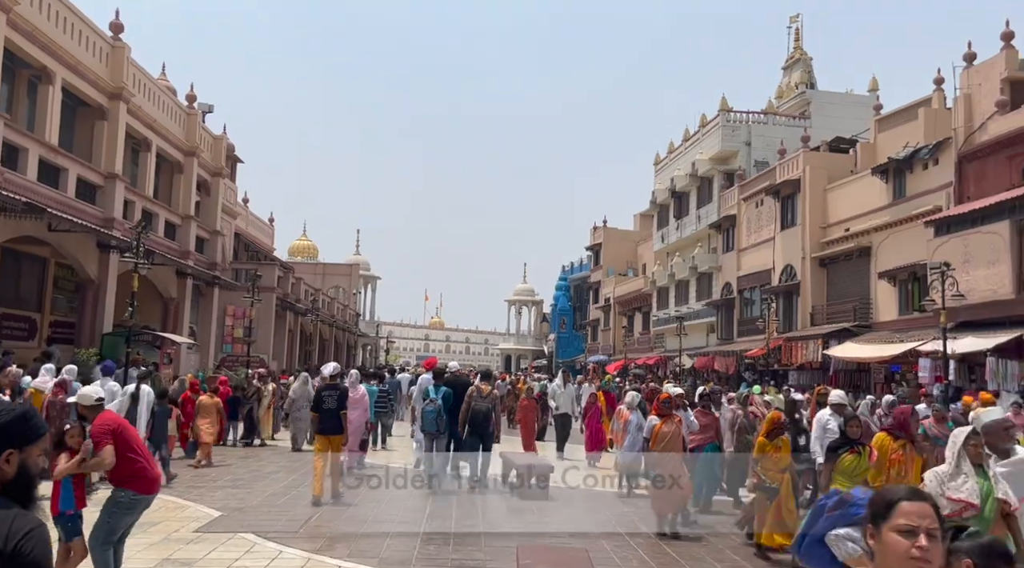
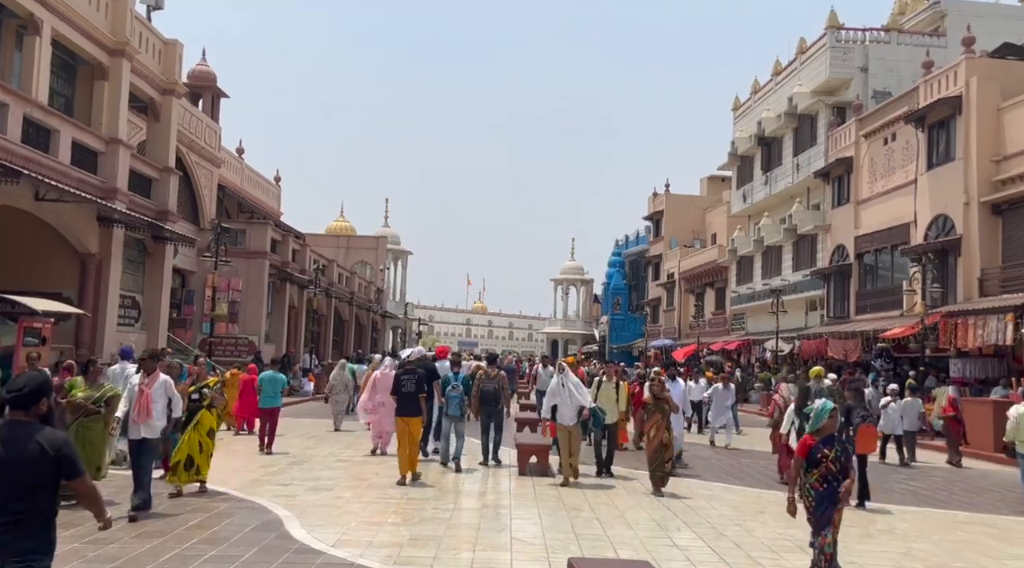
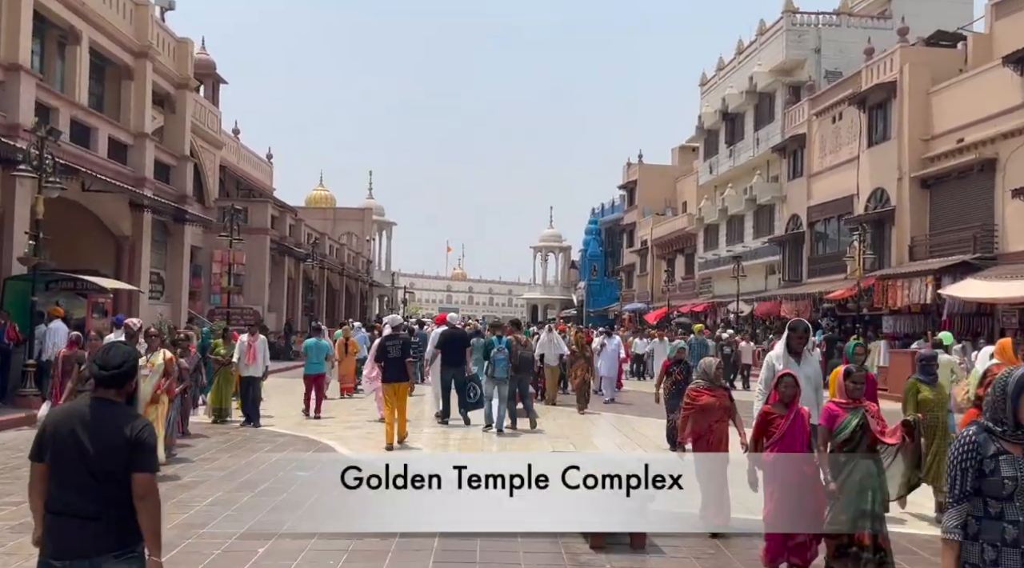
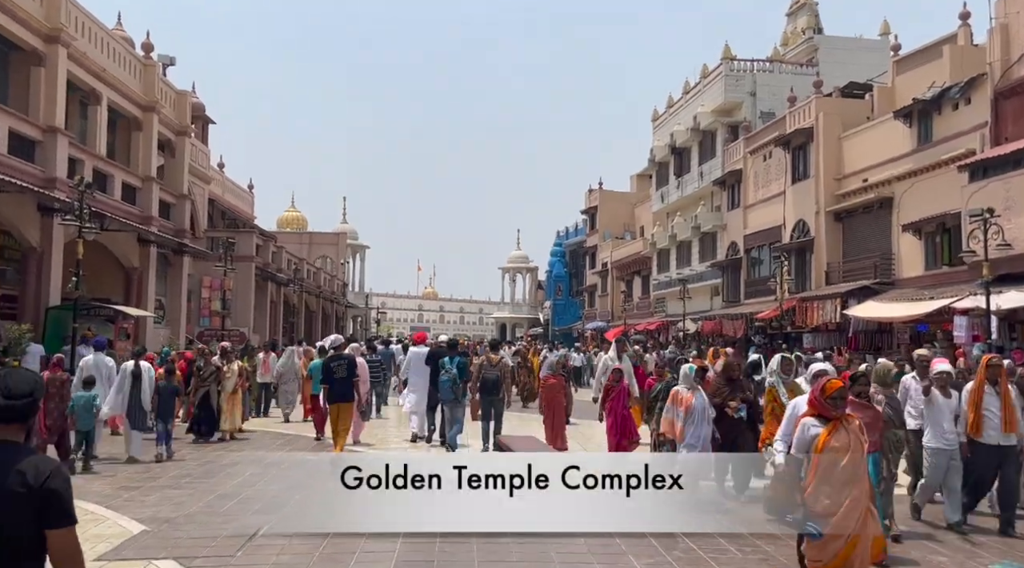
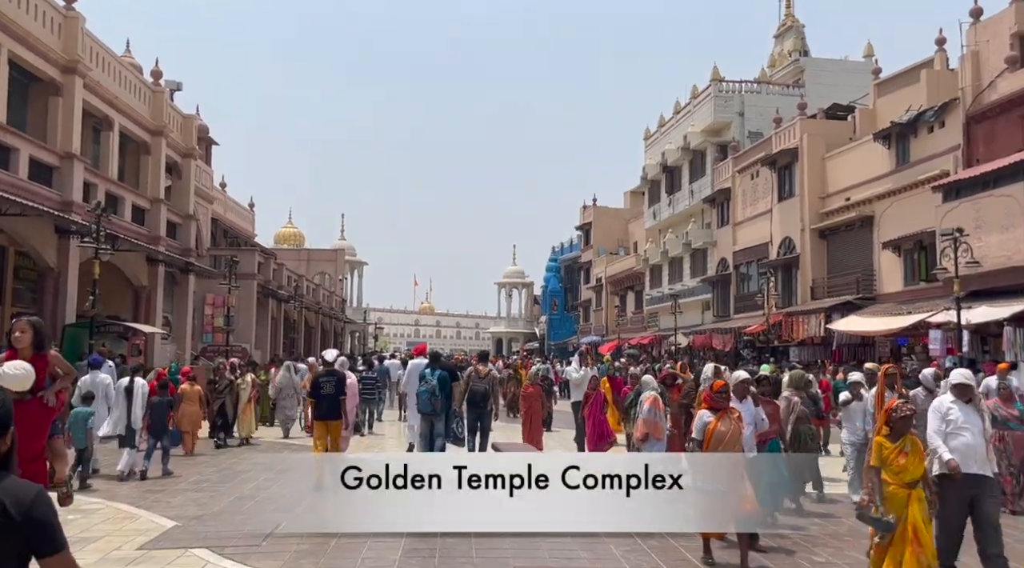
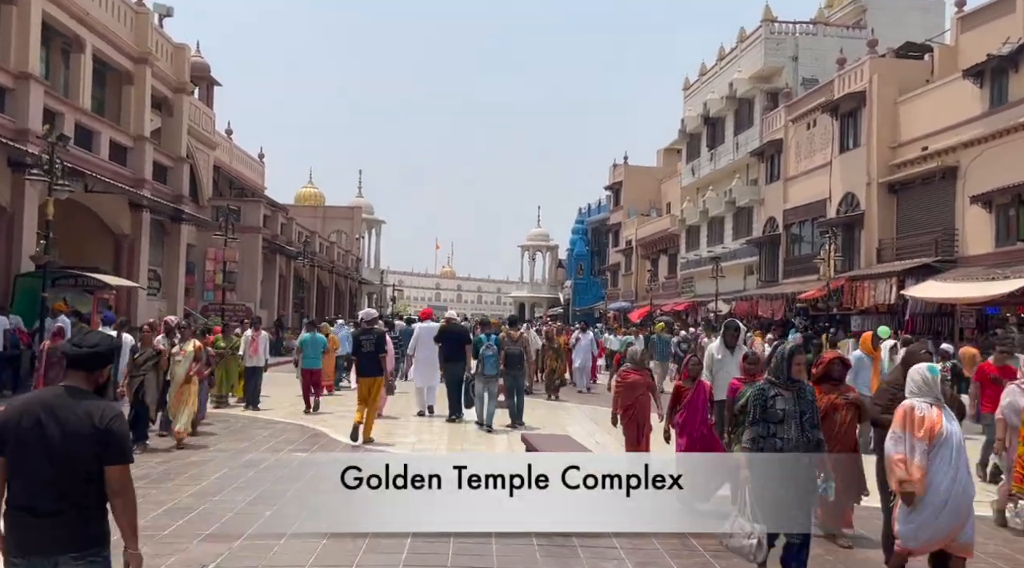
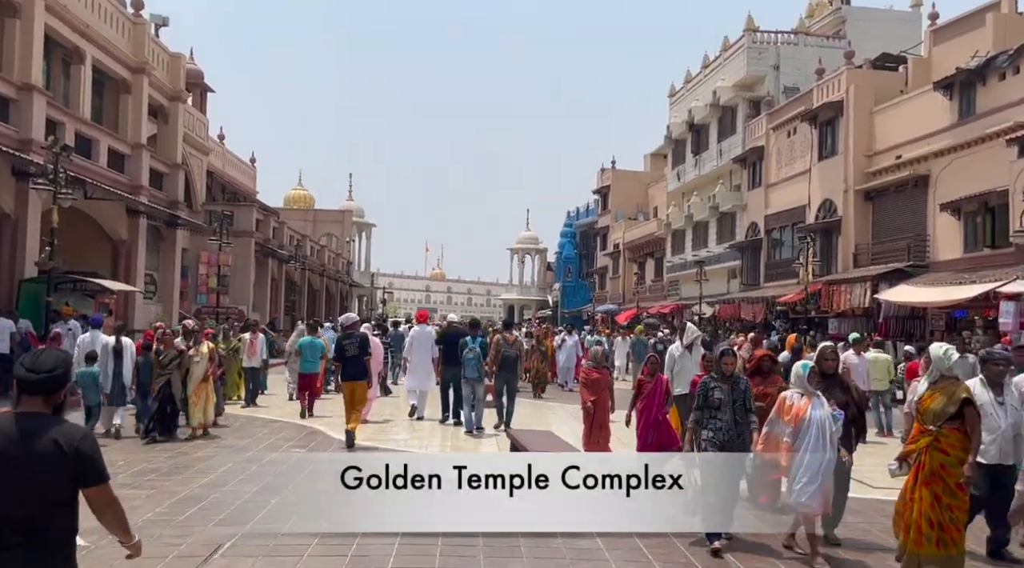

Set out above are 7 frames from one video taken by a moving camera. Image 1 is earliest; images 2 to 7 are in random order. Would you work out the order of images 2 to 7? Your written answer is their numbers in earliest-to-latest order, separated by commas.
5, 4, 7, 6, 3, 2
